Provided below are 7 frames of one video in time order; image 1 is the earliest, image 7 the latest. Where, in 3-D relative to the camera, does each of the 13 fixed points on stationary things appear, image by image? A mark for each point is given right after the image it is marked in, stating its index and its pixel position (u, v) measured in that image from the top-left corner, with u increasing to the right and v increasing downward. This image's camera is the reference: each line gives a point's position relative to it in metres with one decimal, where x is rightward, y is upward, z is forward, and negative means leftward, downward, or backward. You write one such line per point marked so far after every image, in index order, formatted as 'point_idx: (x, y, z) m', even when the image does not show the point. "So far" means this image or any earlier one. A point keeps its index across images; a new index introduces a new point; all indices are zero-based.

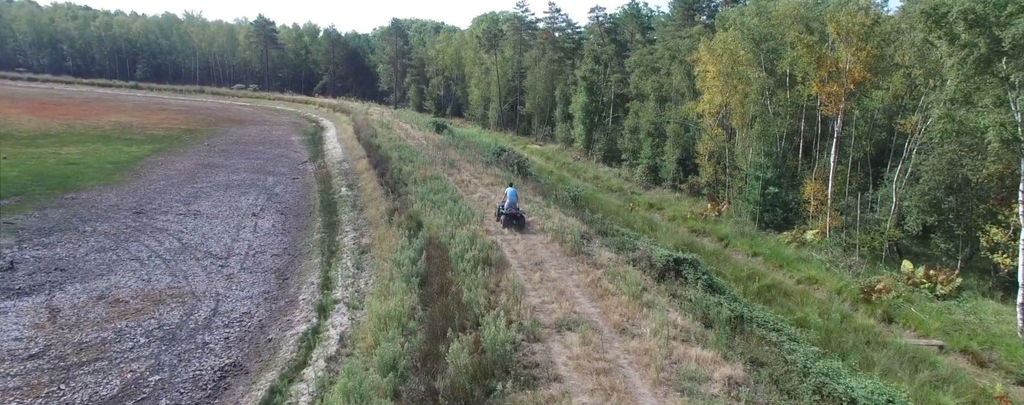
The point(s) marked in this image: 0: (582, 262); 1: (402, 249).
0: (+2.2, -1.9, +18.5) m
1: (-3.7, -1.6, +19.8) m
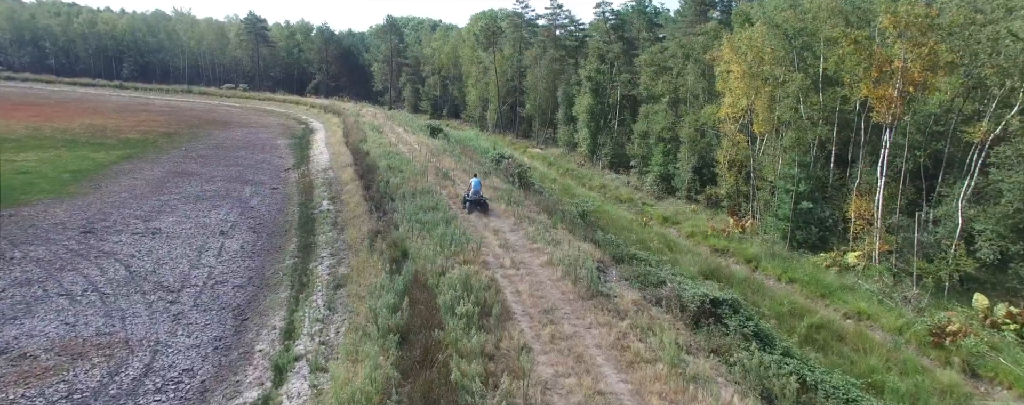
0: (+2.3, -2.7, +15.0) m
1: (-3.6, -2.4, +16.3) m
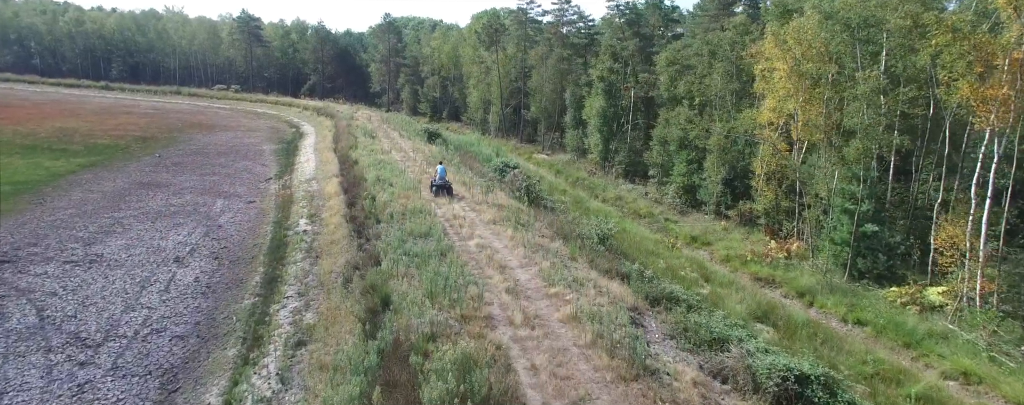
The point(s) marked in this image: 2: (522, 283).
0: (+2.6, -3.6, +10.6) m
1: (-3.3, -3.2, +11.9) m
2: (+0.3, -2.3, +16.4) m
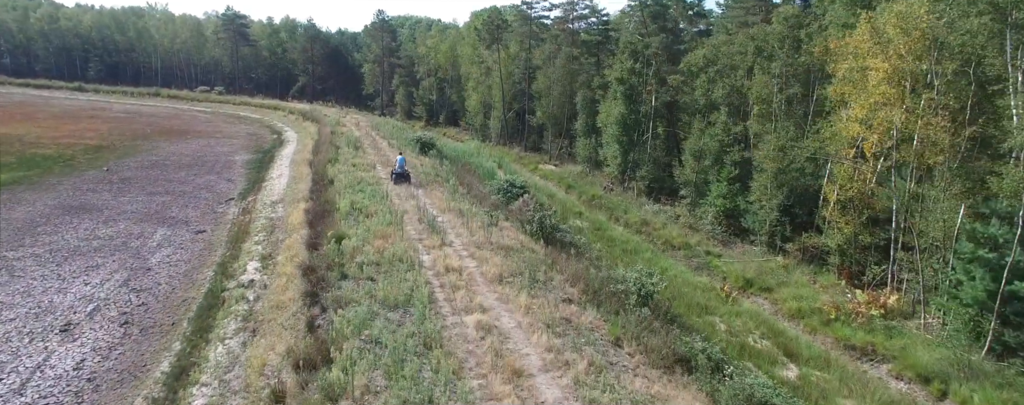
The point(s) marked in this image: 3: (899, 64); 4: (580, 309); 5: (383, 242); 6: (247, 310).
0: (+3.0, -4.9, +4.4) m
1: (-2.9, -4.6, +5.7) m
2: (+0.7, -3.7, +10.2) m
3: (+12.2, +4.3, +18.2) m
4: (+1.8, -2.8, +15.5) m
5: (-4.3, -1.3, +19.3) m
6: (-7.9, -3.2, +17.4) m
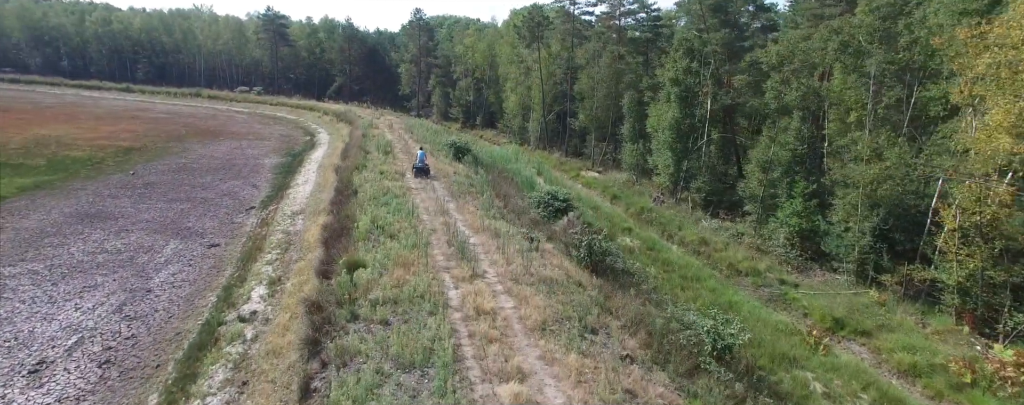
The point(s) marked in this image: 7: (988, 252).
0: (+3.2, -5.6, +1.0) m
1: (-2.6, -5.2, +2.6) m
2: (+1.3, -4.3, +6.9) m
3: (+13.4, +3.5, +14.2) m
4: (+2.8, -3.5, +12.1) m
5: (-3.0, -1.9, +16.4) m
6: (-6.8, -3.7, +14.7) m
7: (+14.9, -1.5, +18.6) m
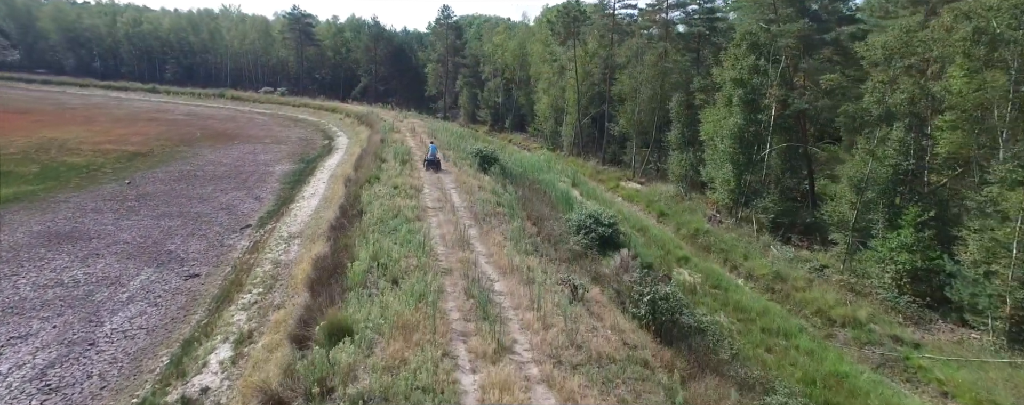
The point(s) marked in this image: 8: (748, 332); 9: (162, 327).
0: (+3.2, -6.6, -3.9) m
1: (-2.5, -6.2, -2.0) m
2: (+1.6, -5.3, +2.1) m
3: (+14.1, +2.4, +8.8) m
4: (+3.4, -4.5, +7.3) m
5: (-2.2, -2.9, +11.8) m
6: (-6.1, -4.6, +10.3) m
7: (+15.8, -2.7, +13.2) m
8: (+7.3, -3.8, +17.7) m
9: (-10.3, -3.7, +17.3) m
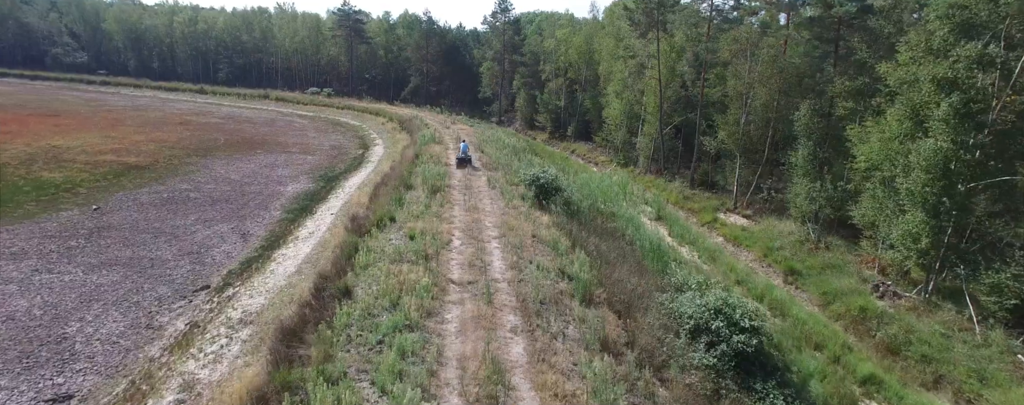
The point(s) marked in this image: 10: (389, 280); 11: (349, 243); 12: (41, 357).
0: (+2.1, -8.7, -13.7) m
1: (-3.3, -8.1, -11.2) m
2: (+1.2, -7.3, -7.5) m
3: (+14.4, +0.1, -2.1) m
4: (+3.4, -6.6, -2.6) m
5: (-1.6, -4.8, +2.5) m
6: (-5.7, -6.5, +1.3) m
7: (+16.4, -5.0, +2.1) m
8: (+8.4, -6.0, +7.4) m
9: (-9.2, -5.5, +8.7) m
10: (-3.2, -2.0, +15.2) m
11: (-5.4, -1.4, +19.3) m
12: (-12.2, -4.0, +15.1) m
